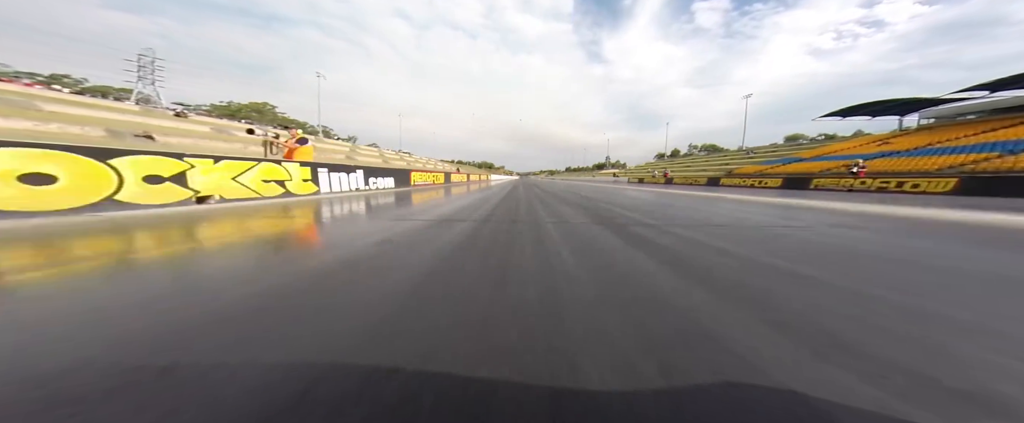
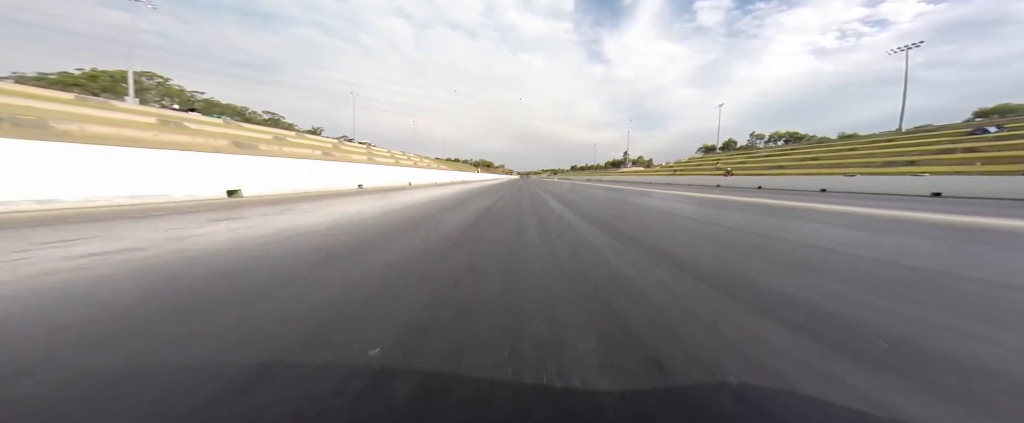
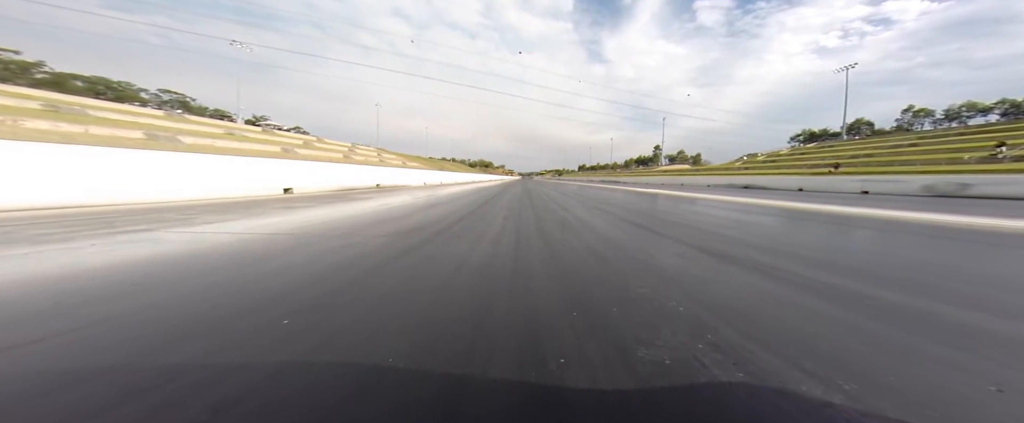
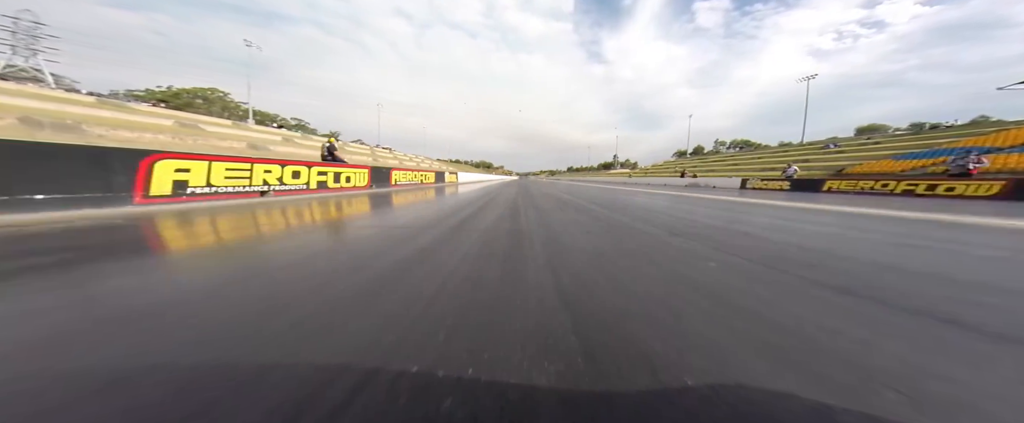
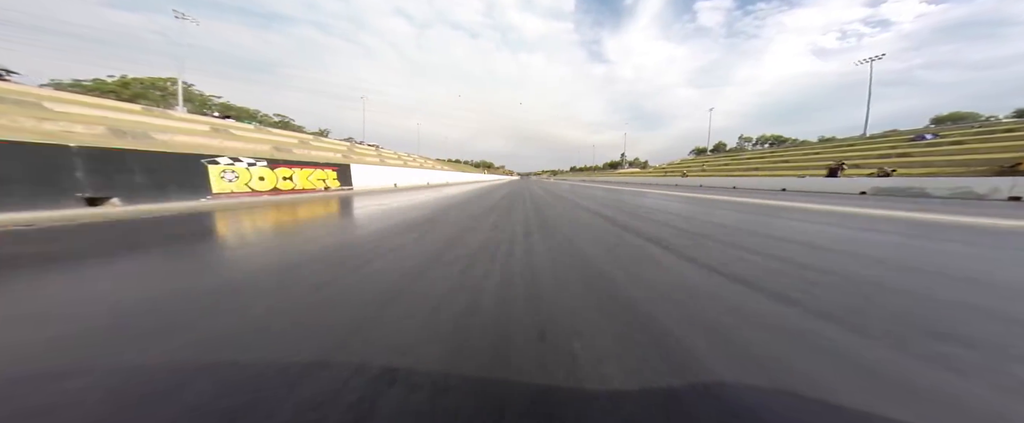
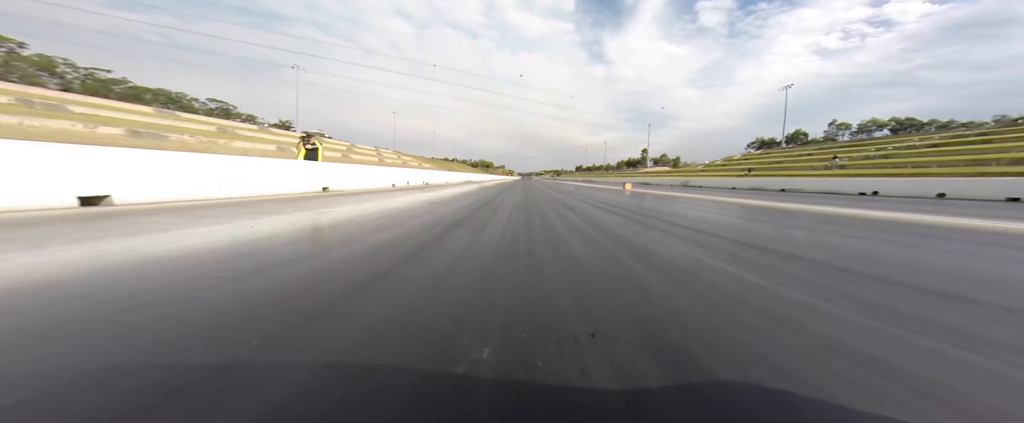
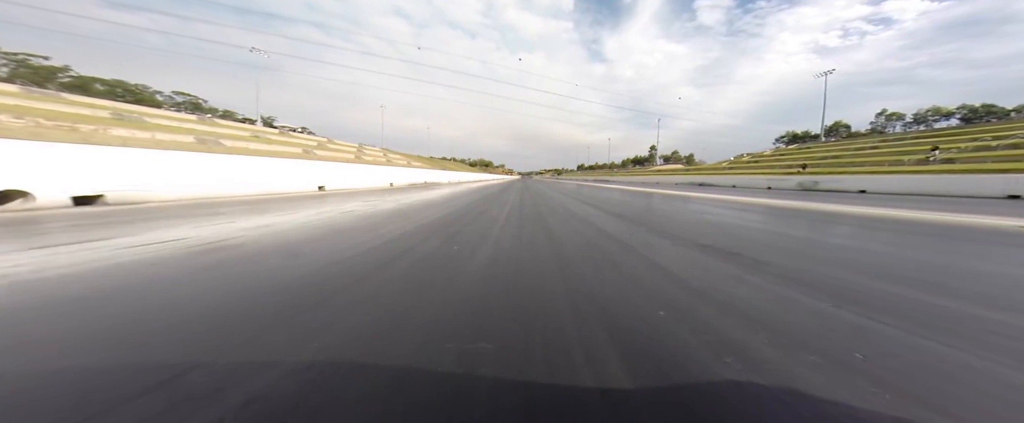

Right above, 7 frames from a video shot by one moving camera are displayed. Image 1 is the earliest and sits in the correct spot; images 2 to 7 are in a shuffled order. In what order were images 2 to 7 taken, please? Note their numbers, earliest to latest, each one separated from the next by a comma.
4, 5, 2, 6, 7, 3
